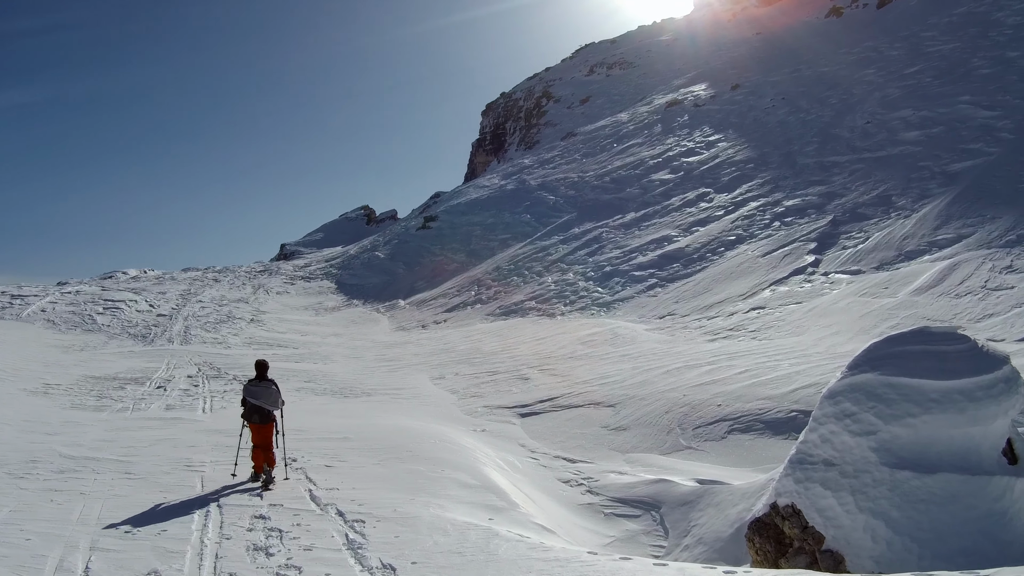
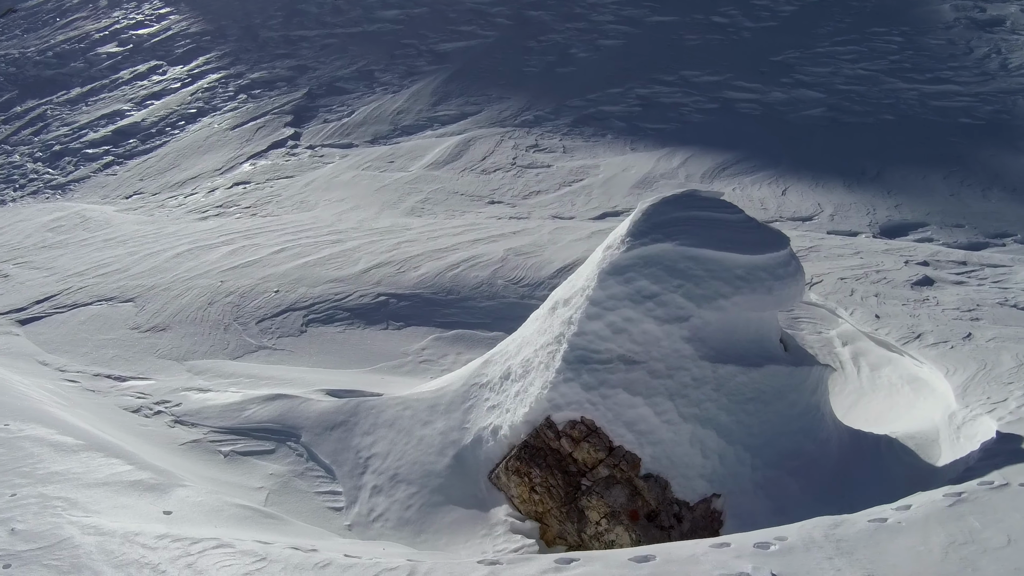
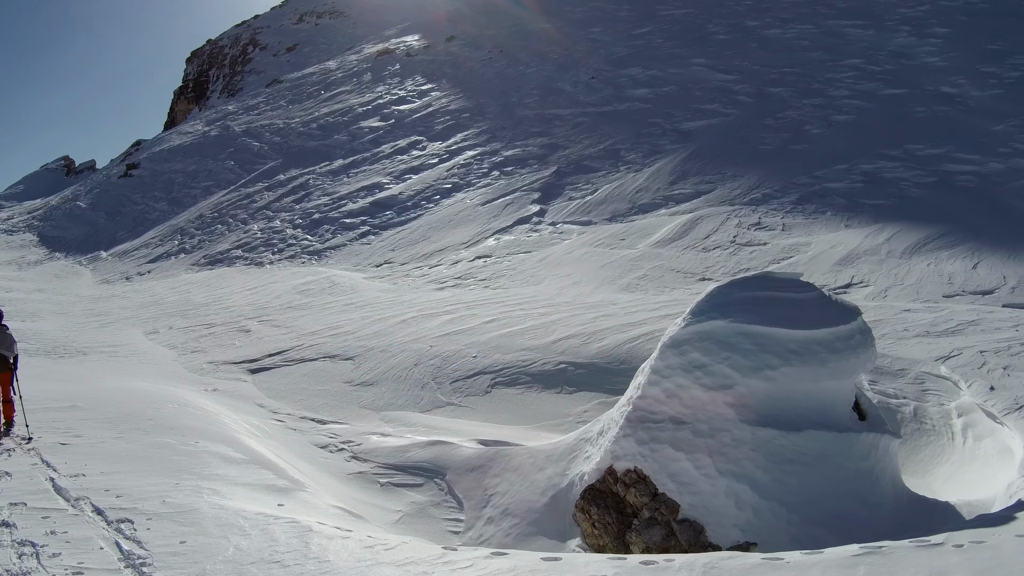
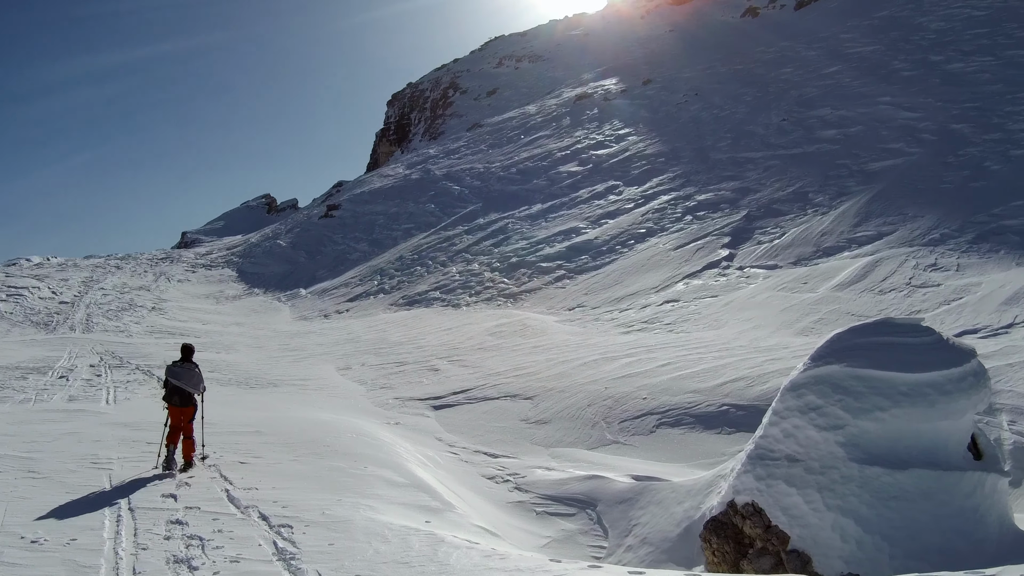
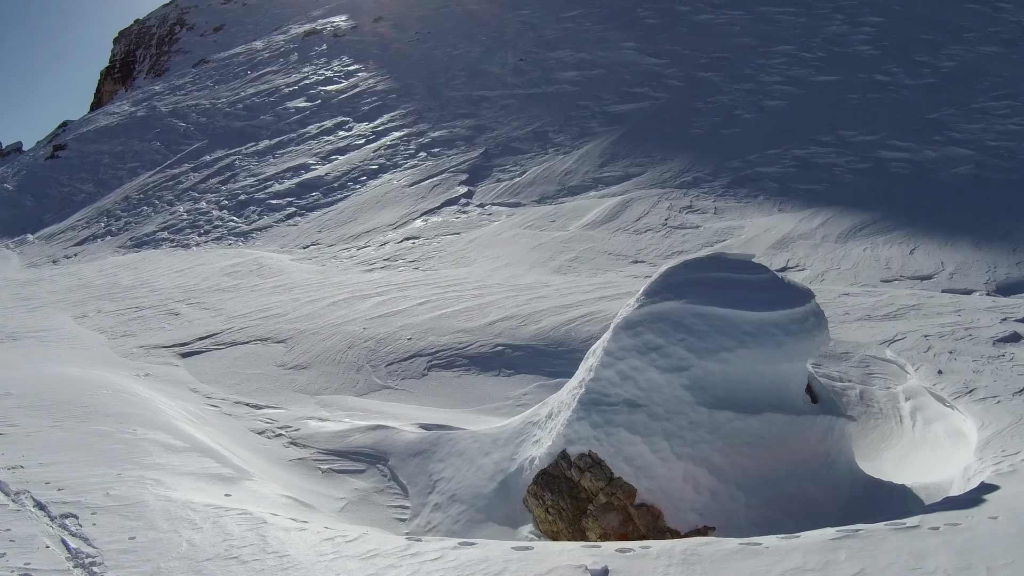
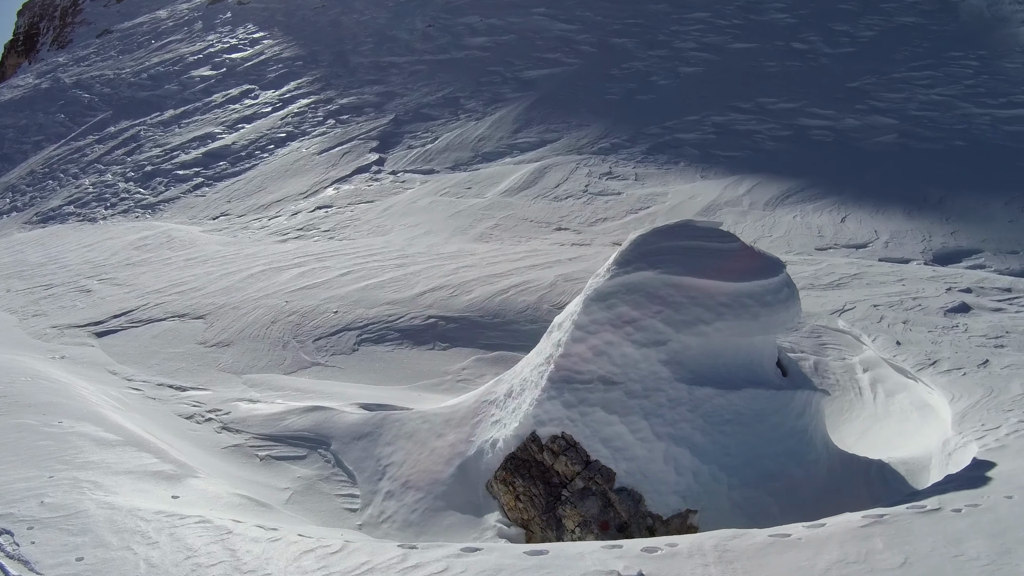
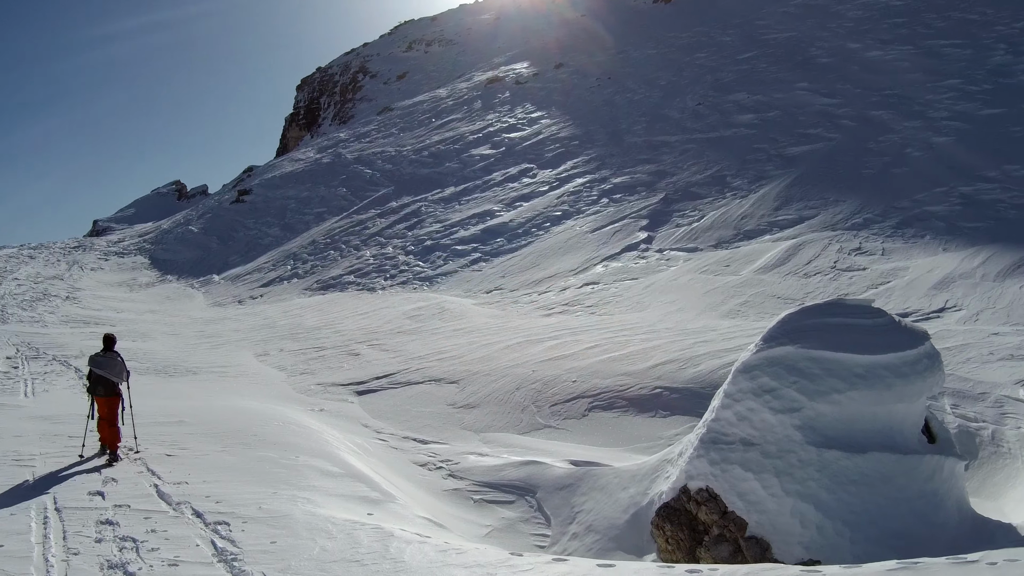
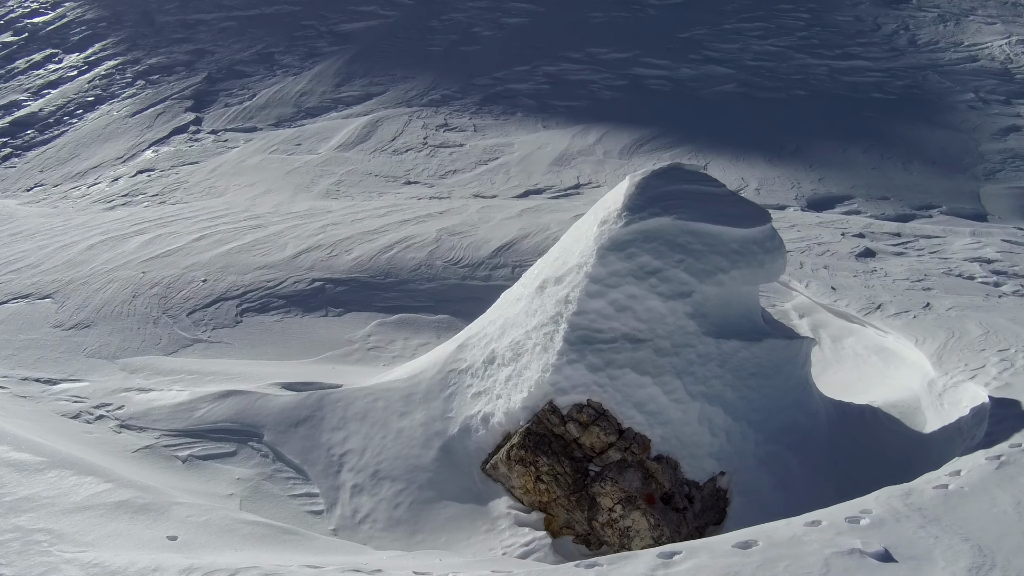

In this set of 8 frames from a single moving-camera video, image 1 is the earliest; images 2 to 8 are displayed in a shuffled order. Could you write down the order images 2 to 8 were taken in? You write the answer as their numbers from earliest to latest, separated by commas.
4, 7, 3, 5, 6, 2, 8
